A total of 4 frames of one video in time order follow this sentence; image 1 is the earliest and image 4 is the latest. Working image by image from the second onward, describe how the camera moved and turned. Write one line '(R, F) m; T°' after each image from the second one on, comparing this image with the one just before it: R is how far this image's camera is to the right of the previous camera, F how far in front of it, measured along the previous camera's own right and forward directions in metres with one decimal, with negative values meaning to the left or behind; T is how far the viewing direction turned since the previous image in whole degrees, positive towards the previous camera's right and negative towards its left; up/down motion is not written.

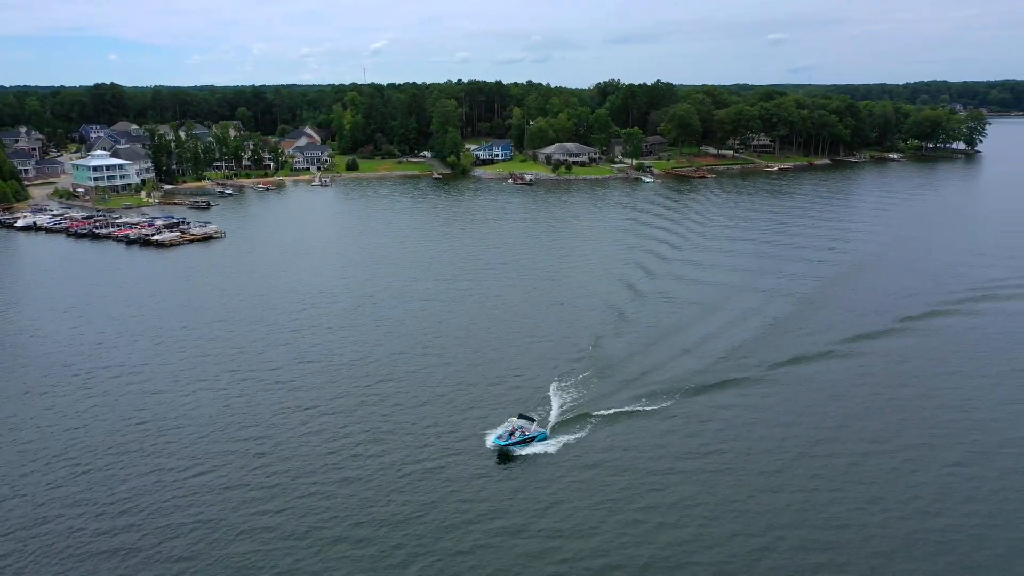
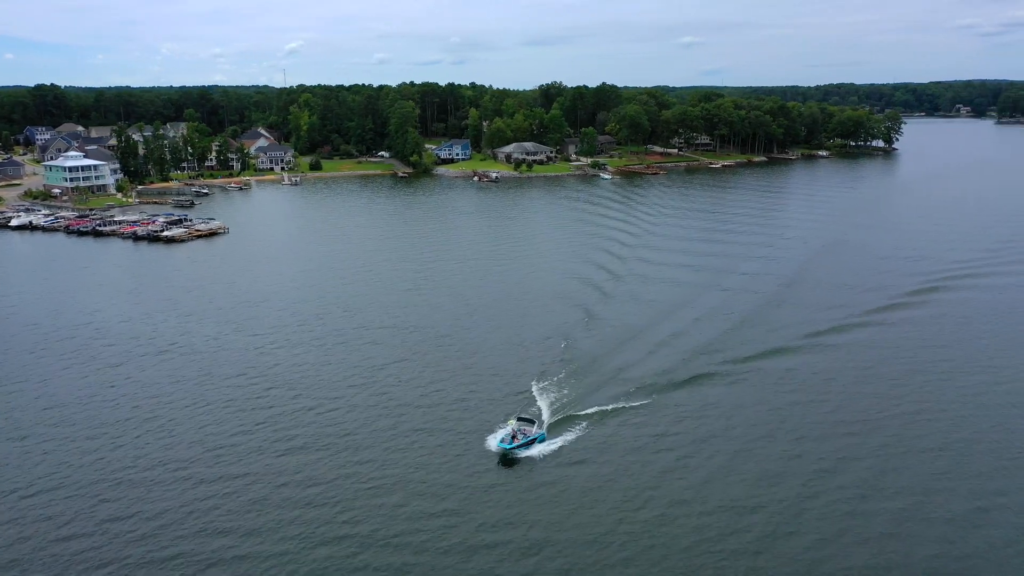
(-2.8, -3.0) m; +5°
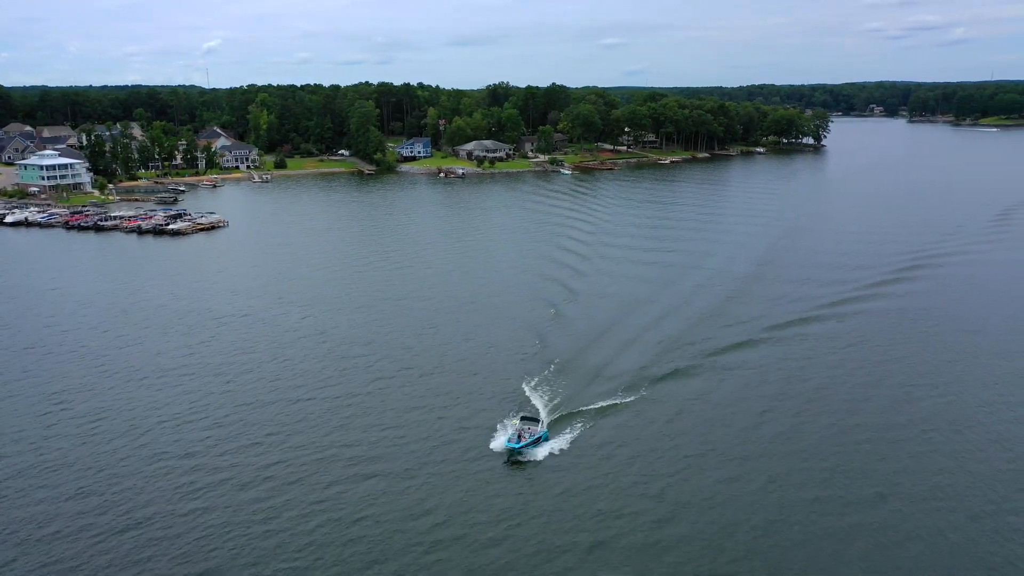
(-2.6, -3.1) m; +5°
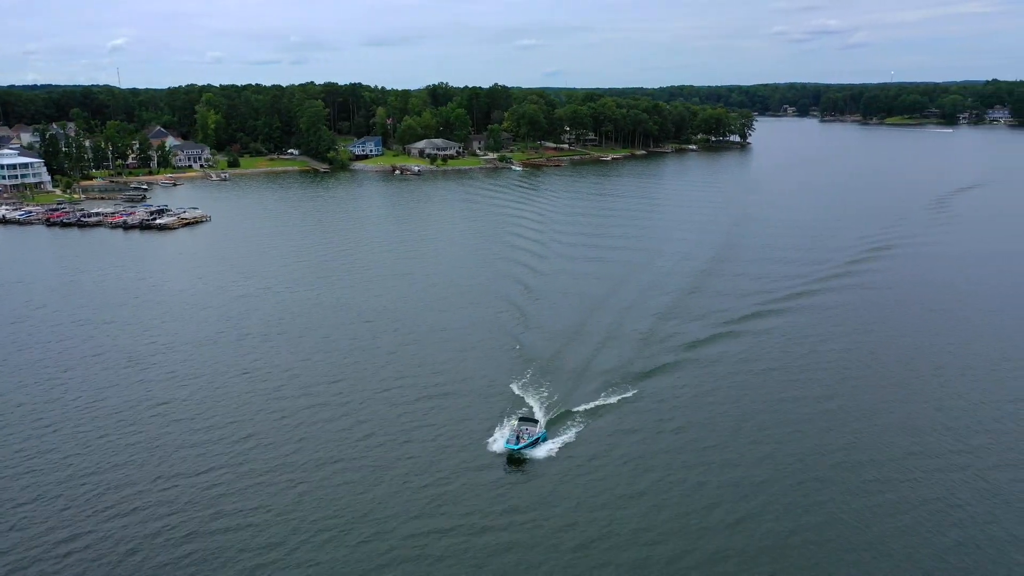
(-2.3, -3.0) m; +5°
